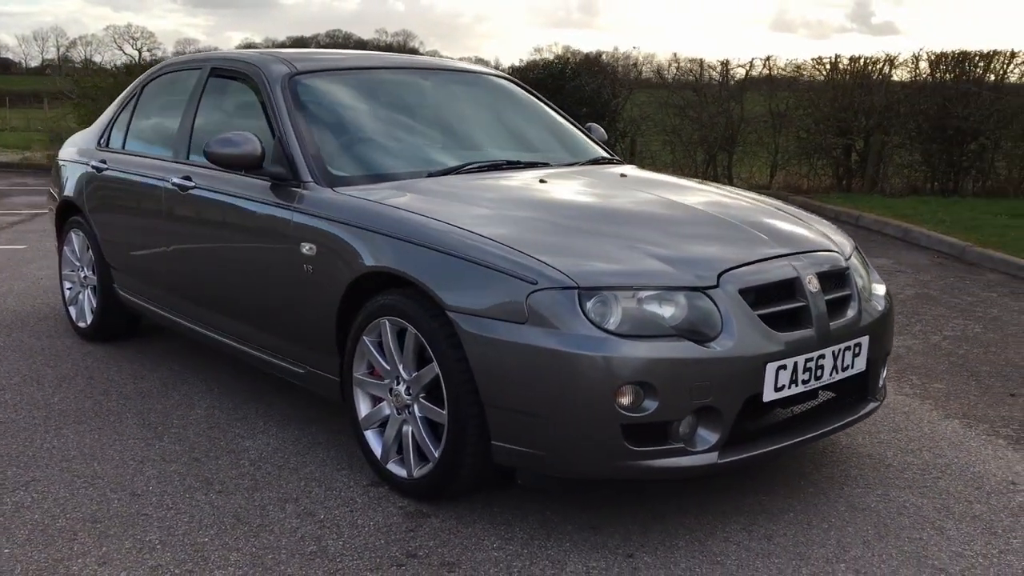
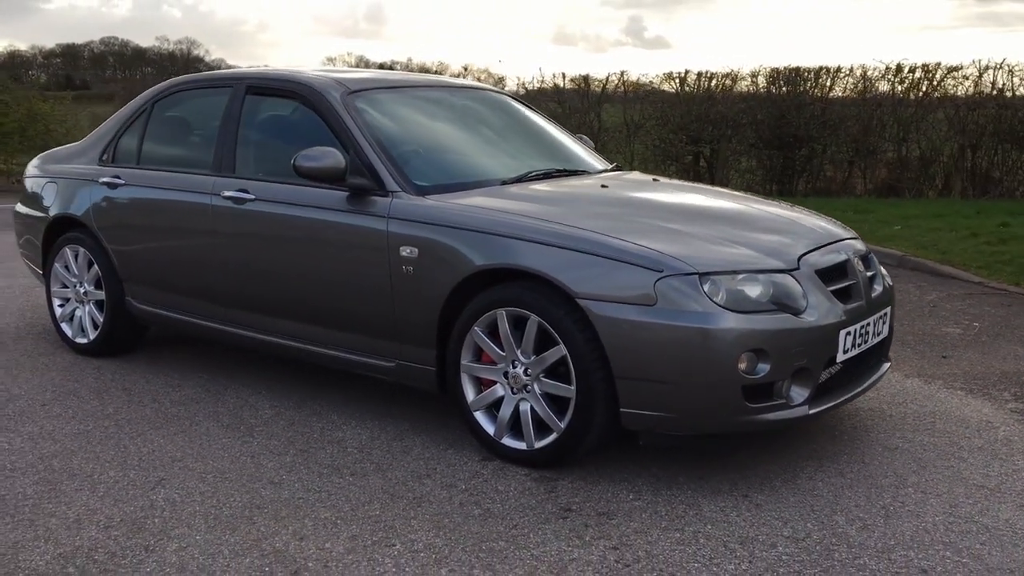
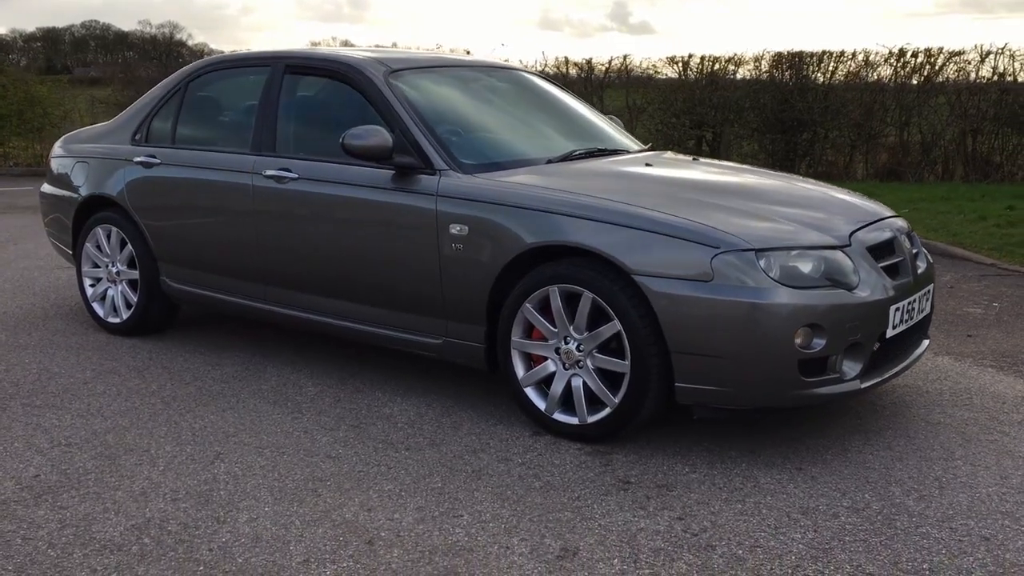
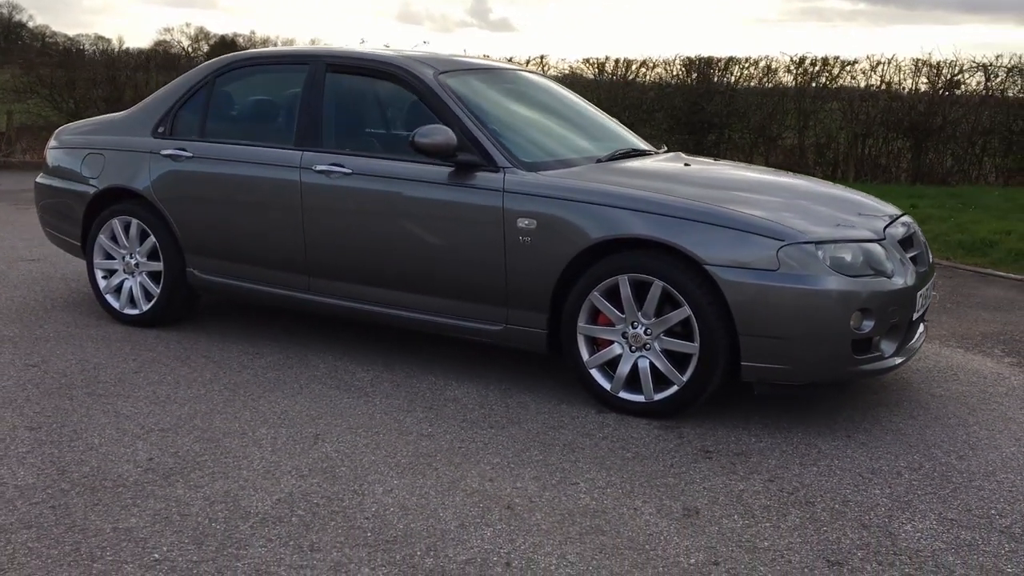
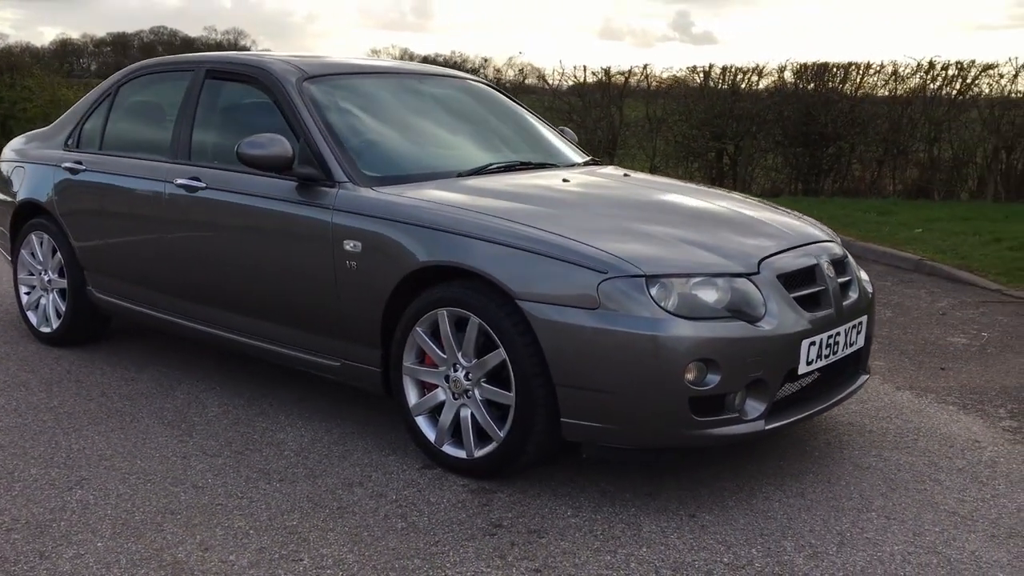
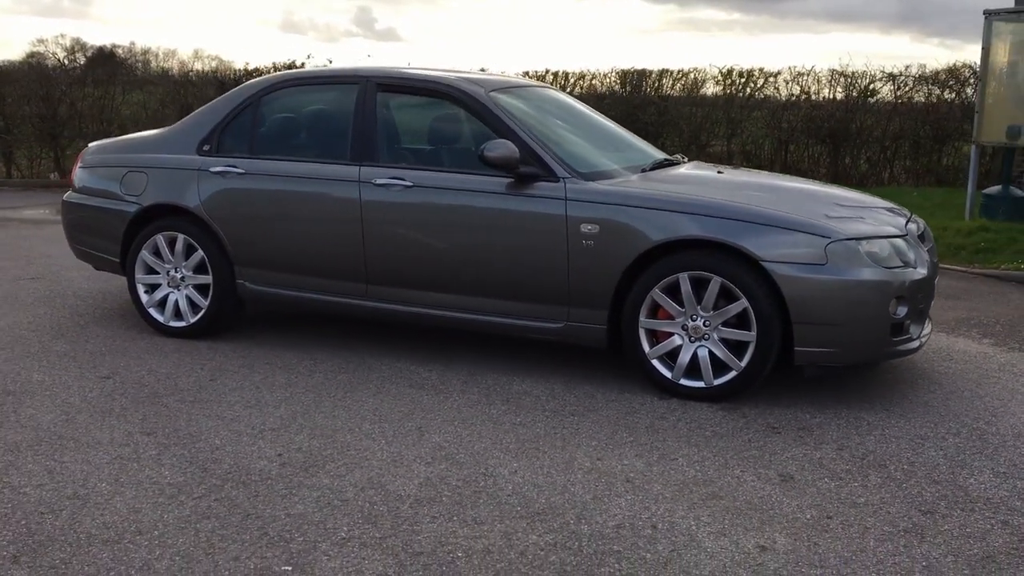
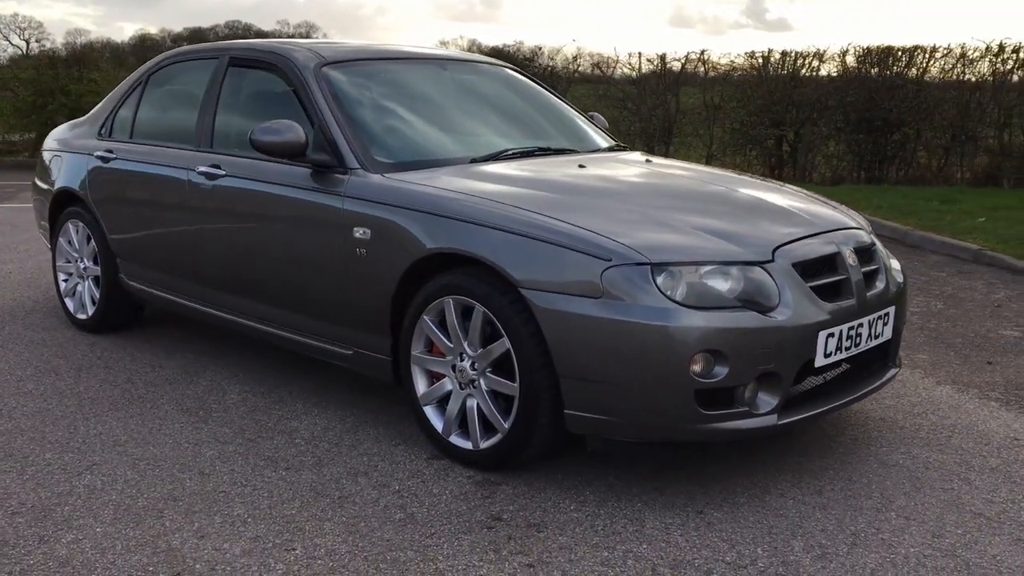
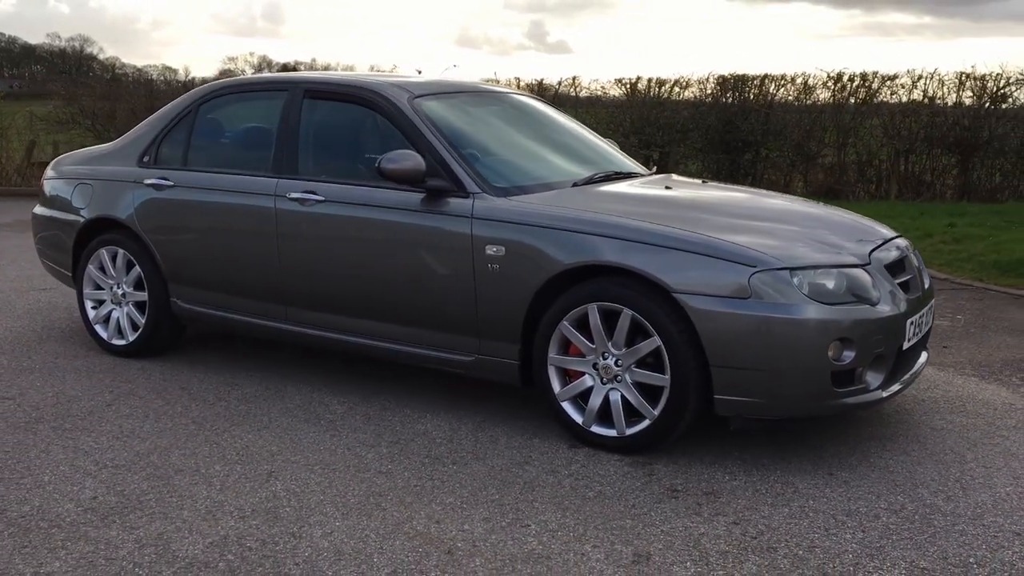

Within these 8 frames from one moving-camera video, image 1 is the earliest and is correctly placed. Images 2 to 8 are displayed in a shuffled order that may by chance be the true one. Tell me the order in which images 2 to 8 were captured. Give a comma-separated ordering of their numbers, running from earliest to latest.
7, 5, 2, 3, 8, 4, 6
